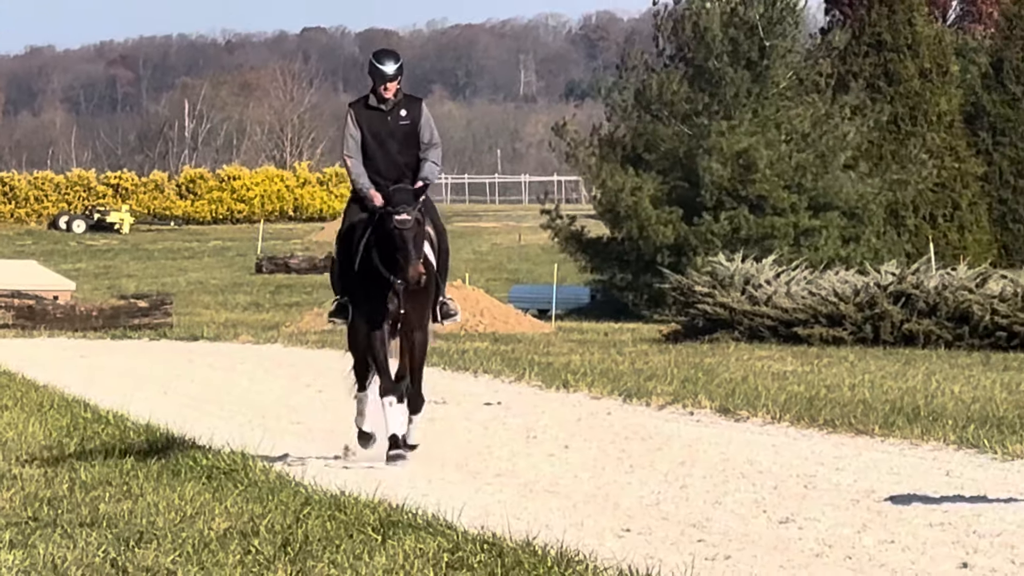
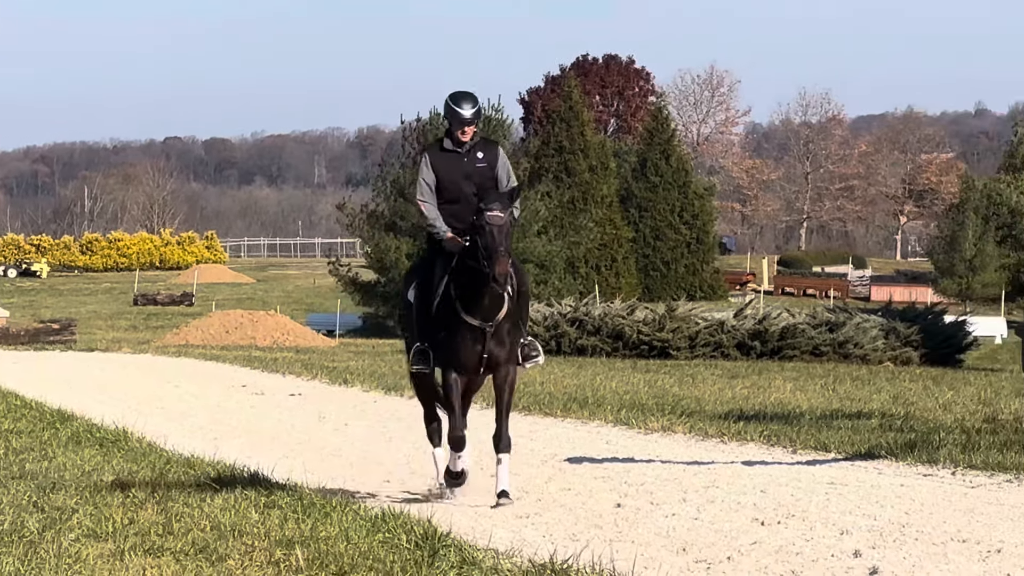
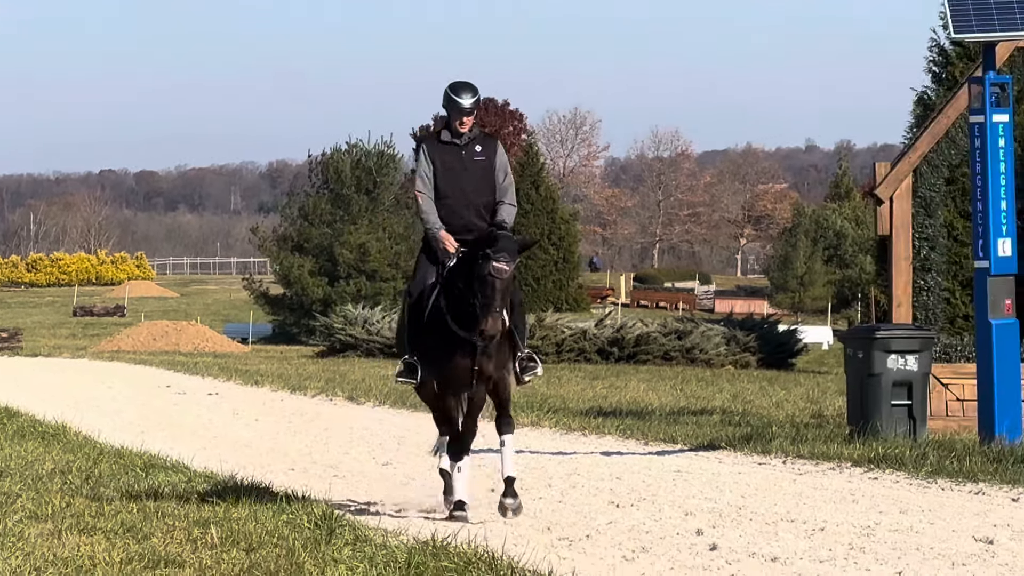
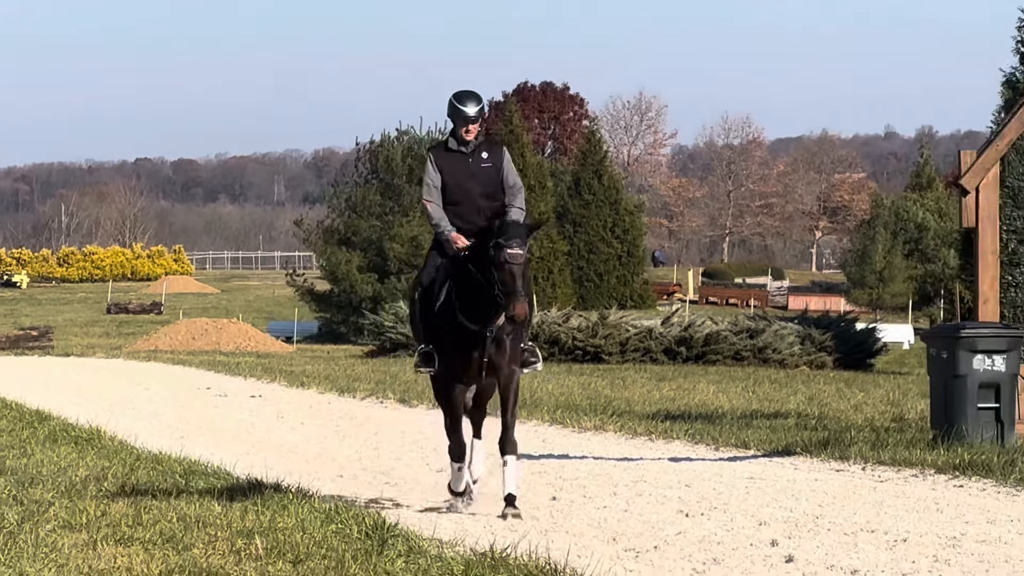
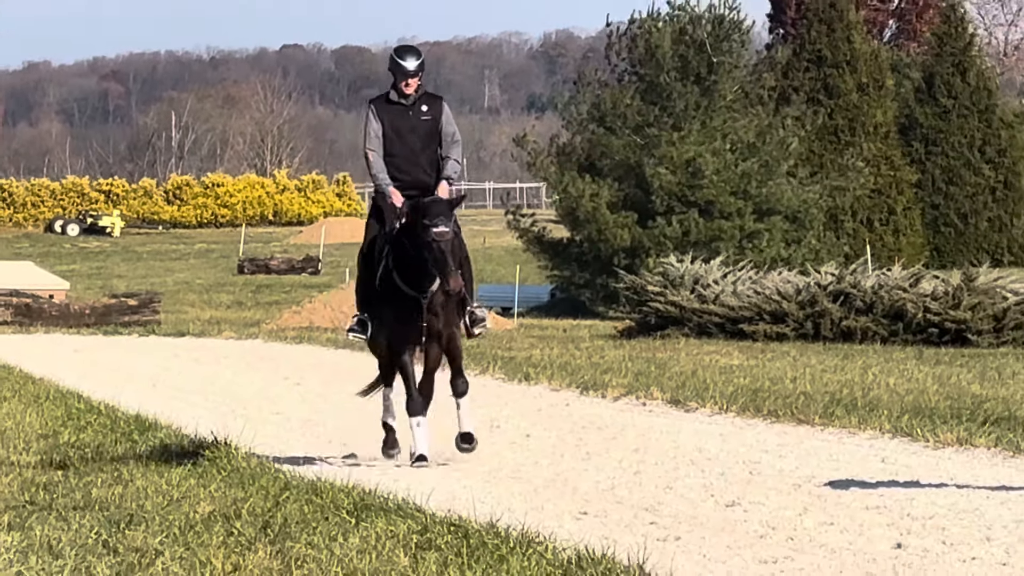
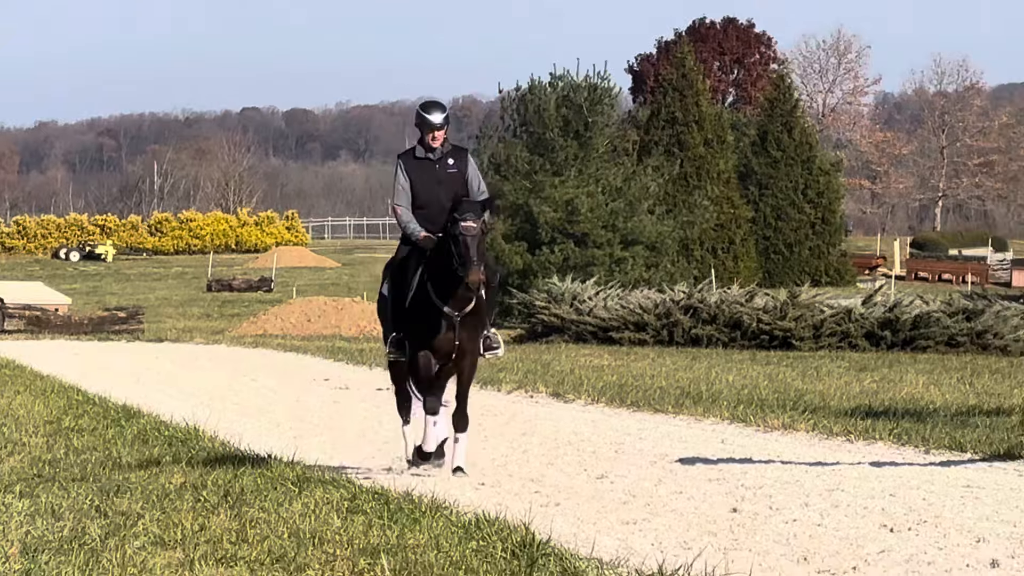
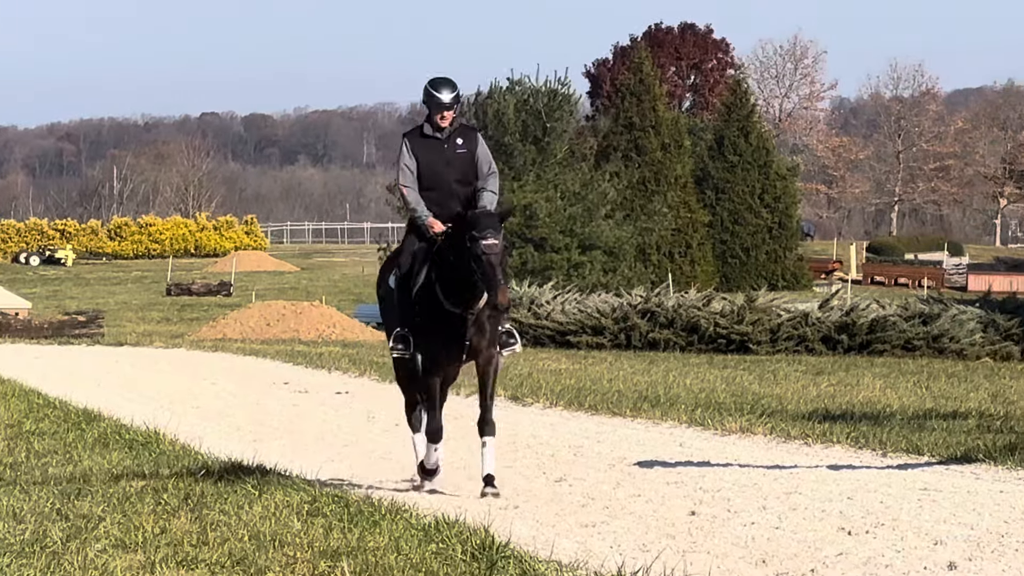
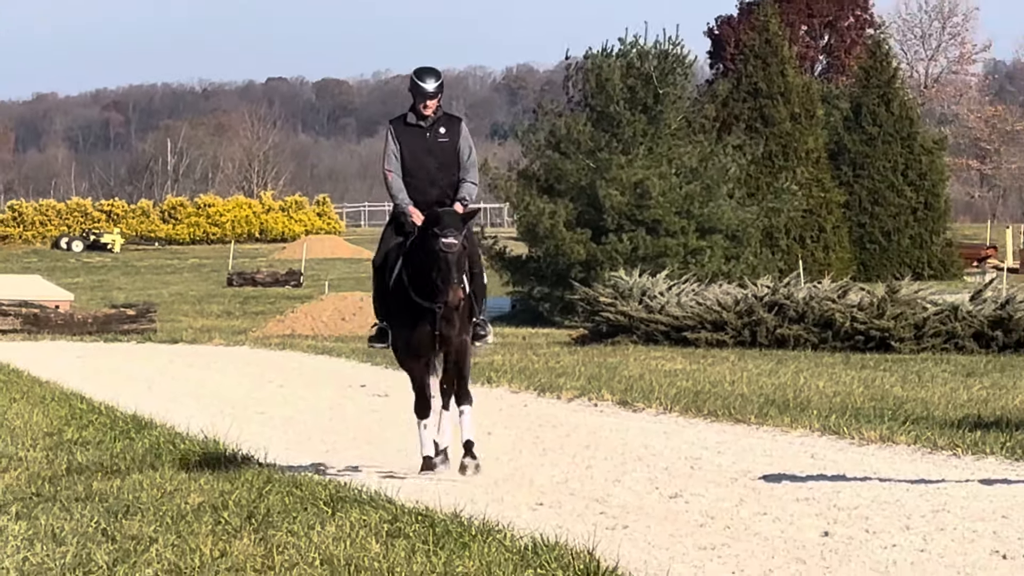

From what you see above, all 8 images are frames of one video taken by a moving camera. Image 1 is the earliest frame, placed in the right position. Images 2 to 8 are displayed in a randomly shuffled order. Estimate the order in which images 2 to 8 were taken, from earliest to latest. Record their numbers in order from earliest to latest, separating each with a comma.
5, 8, 6, 7, 2, 4, 3
